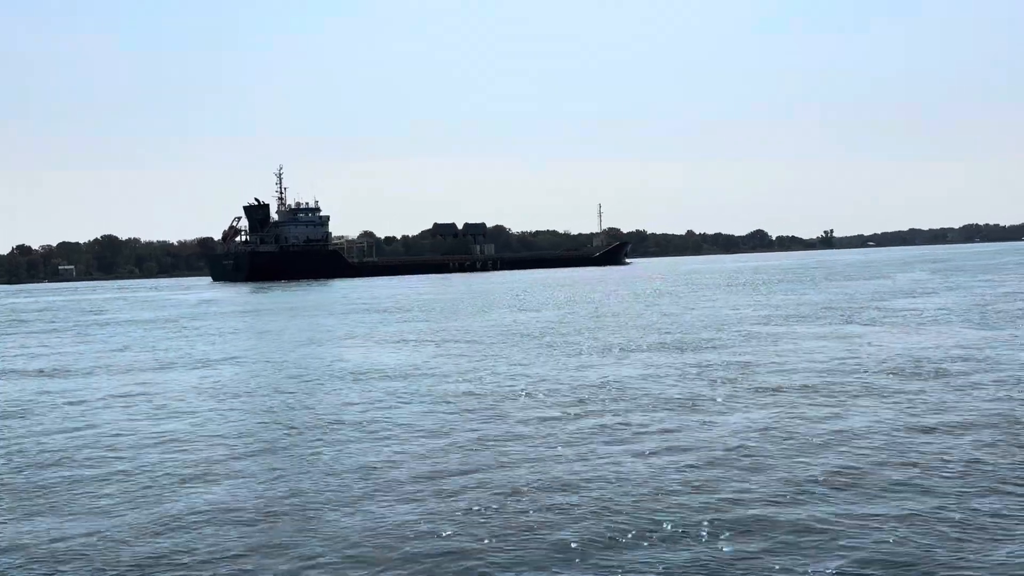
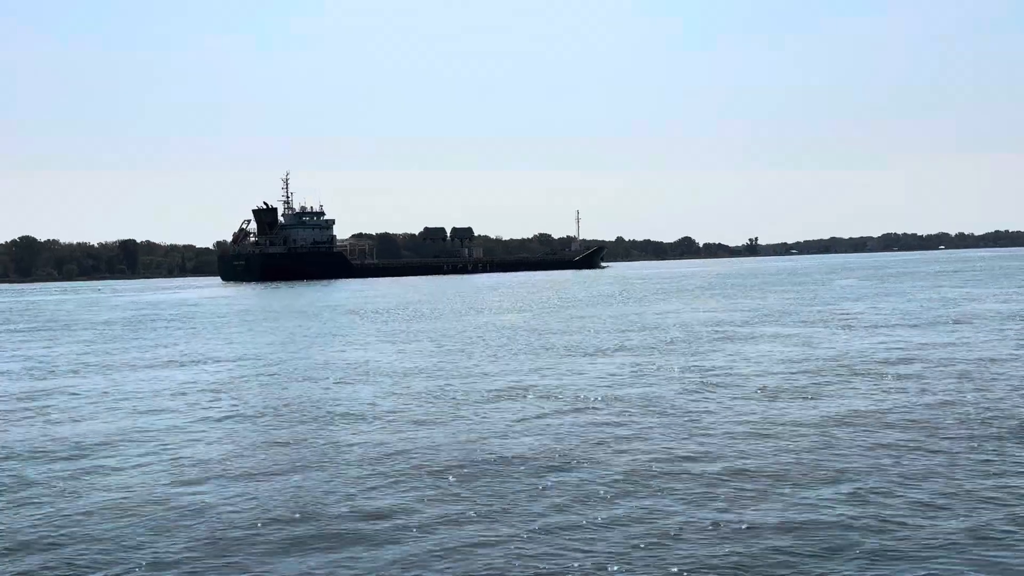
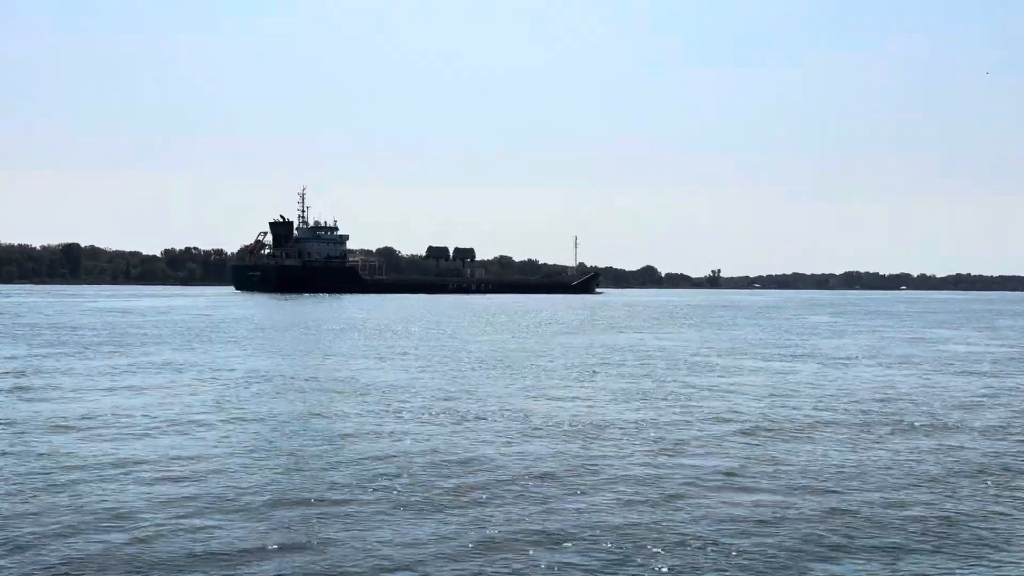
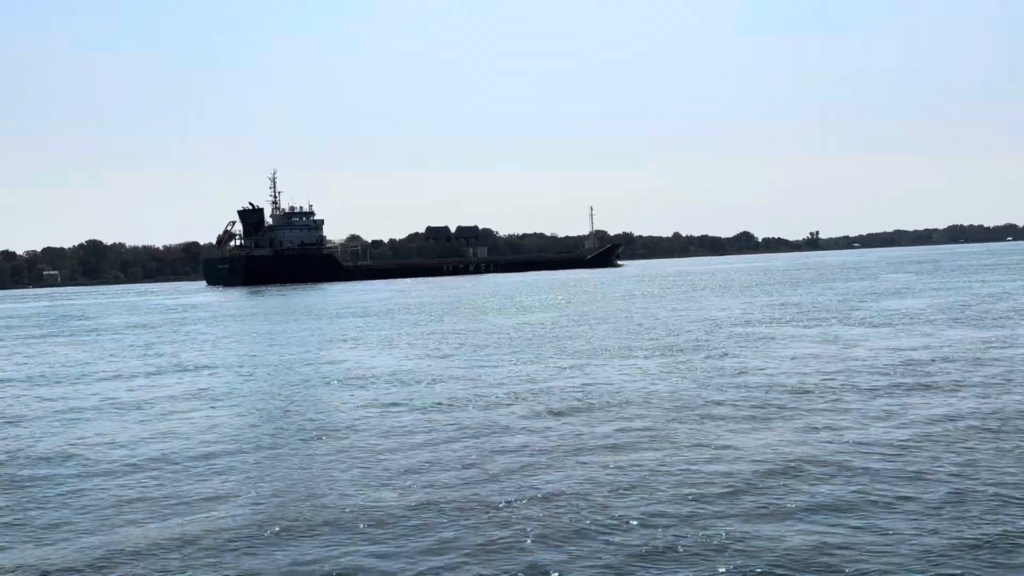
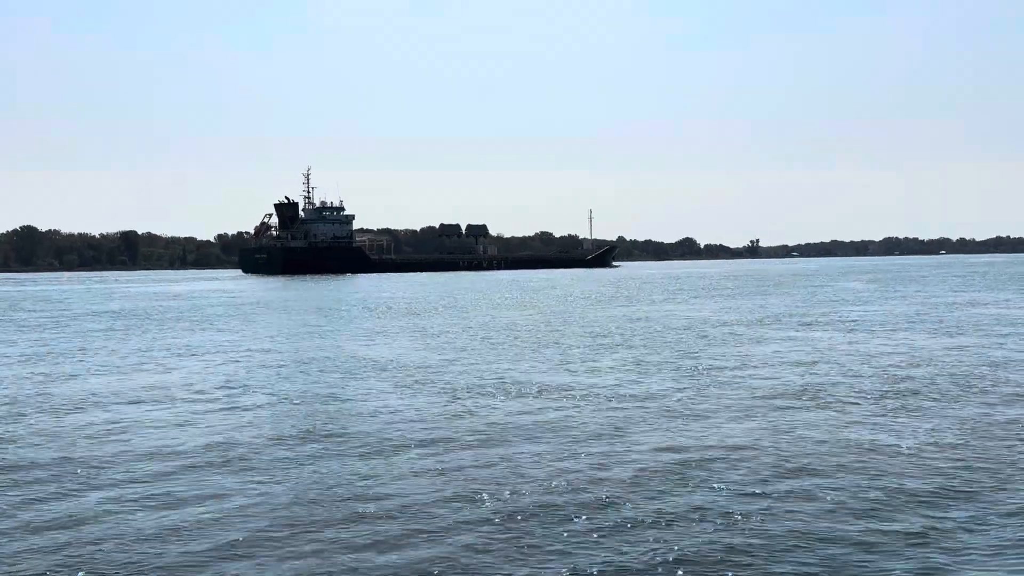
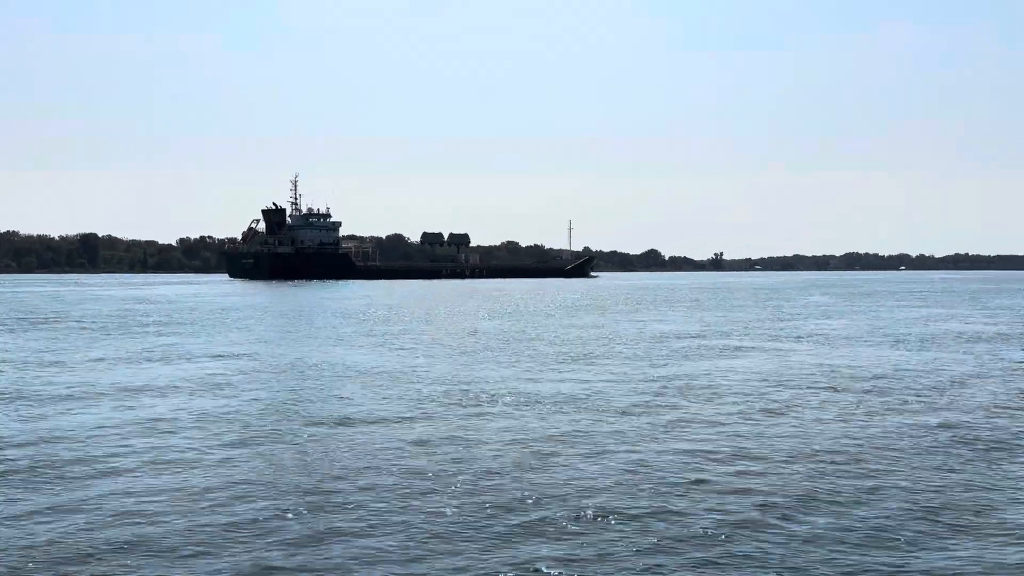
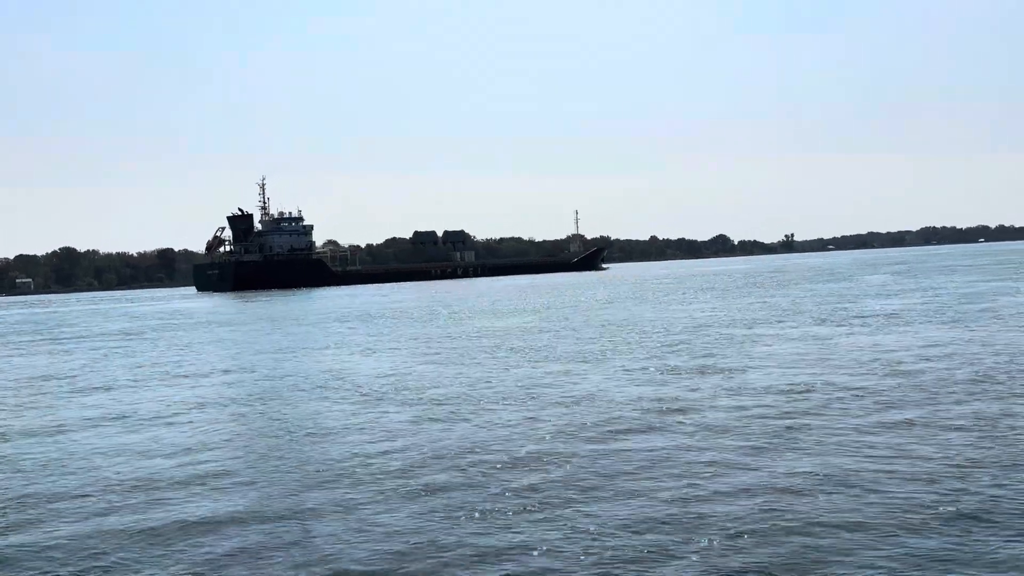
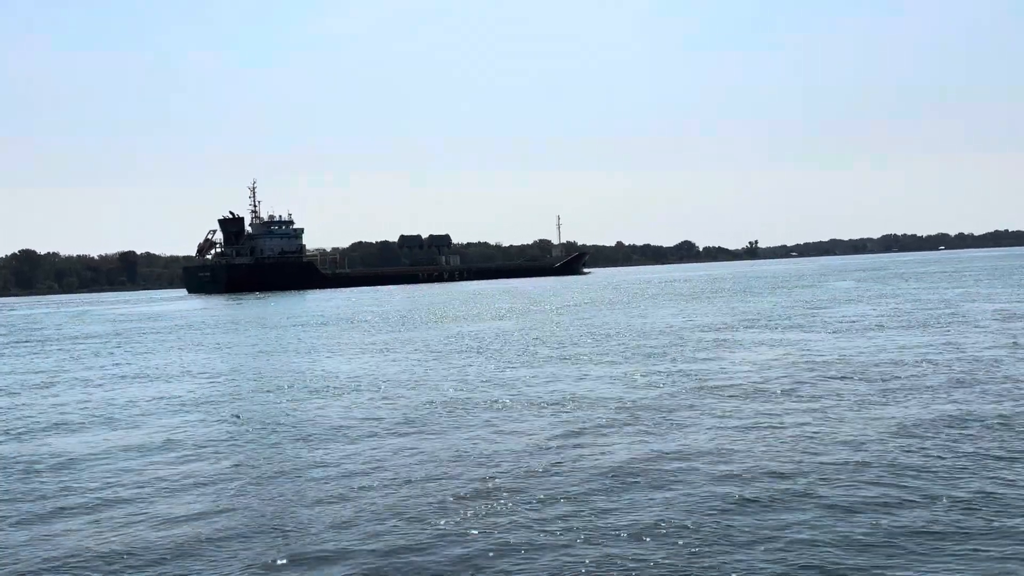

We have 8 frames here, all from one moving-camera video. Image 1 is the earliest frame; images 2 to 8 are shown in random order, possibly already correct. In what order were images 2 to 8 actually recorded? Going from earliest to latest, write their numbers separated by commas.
4, 7, 8, 2, 5, 6, 3
